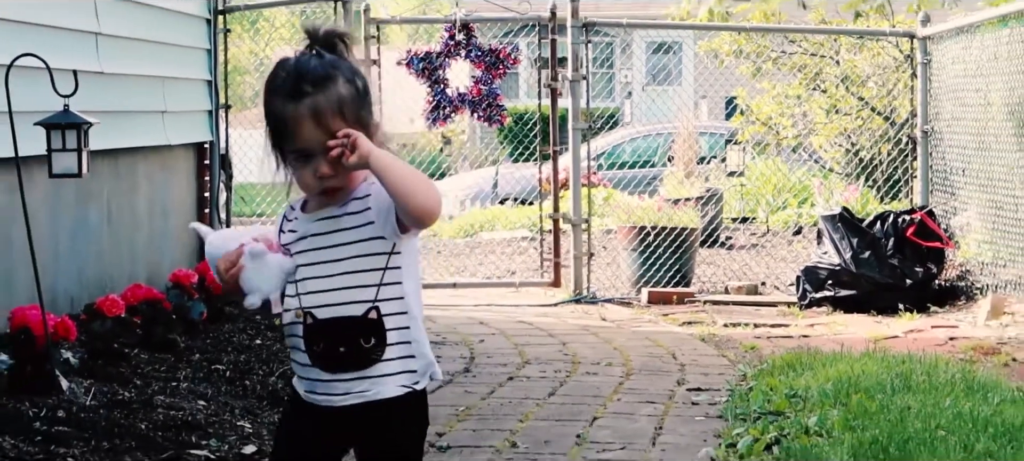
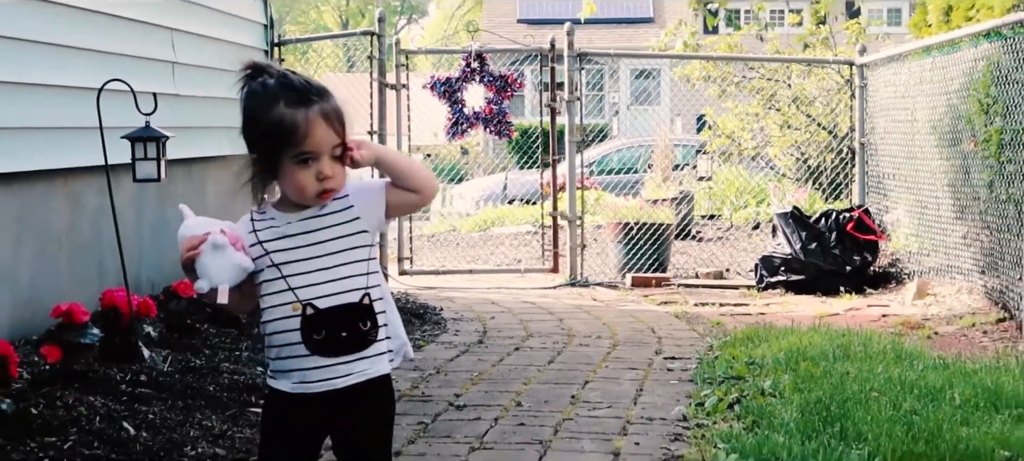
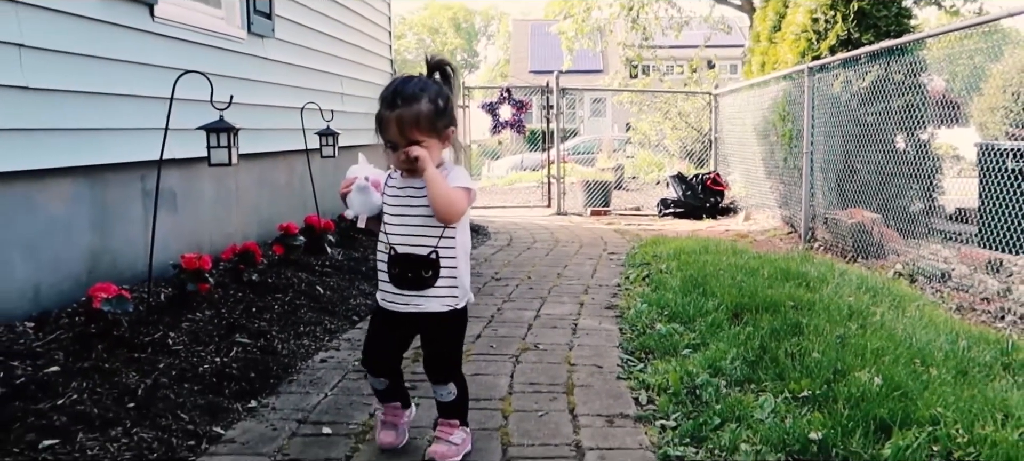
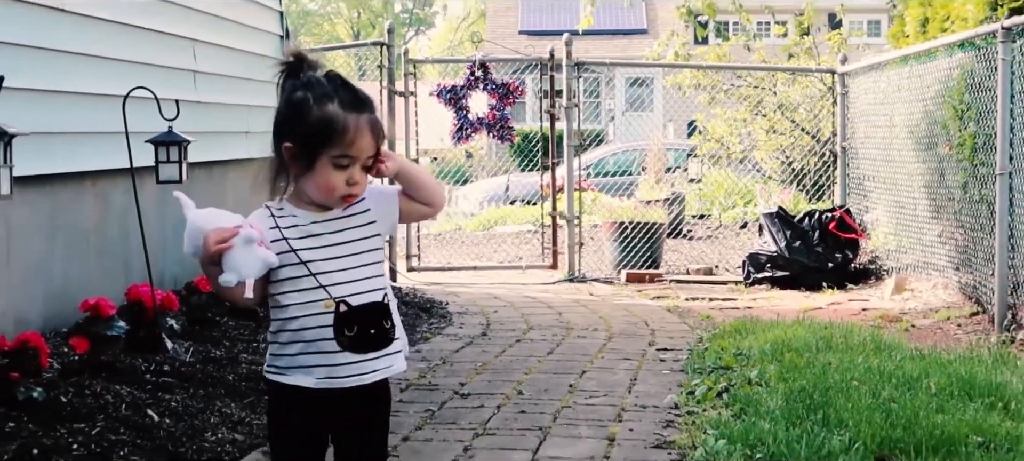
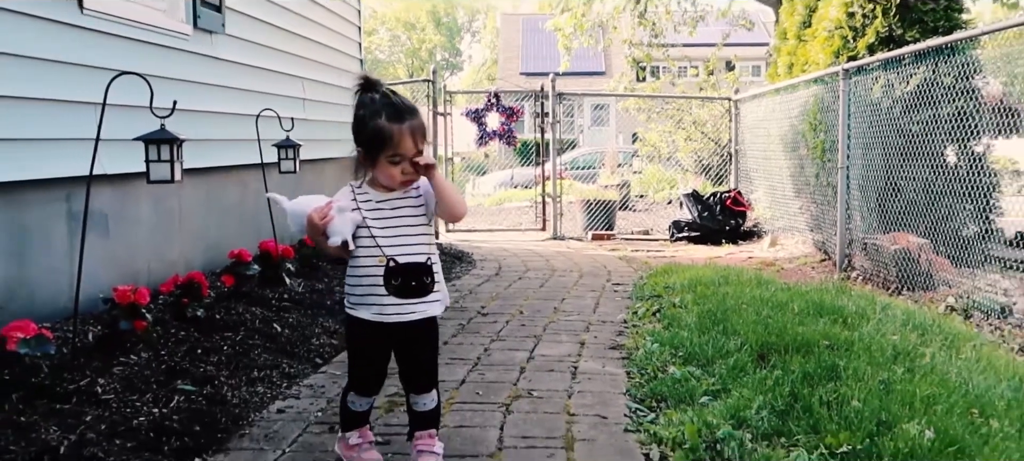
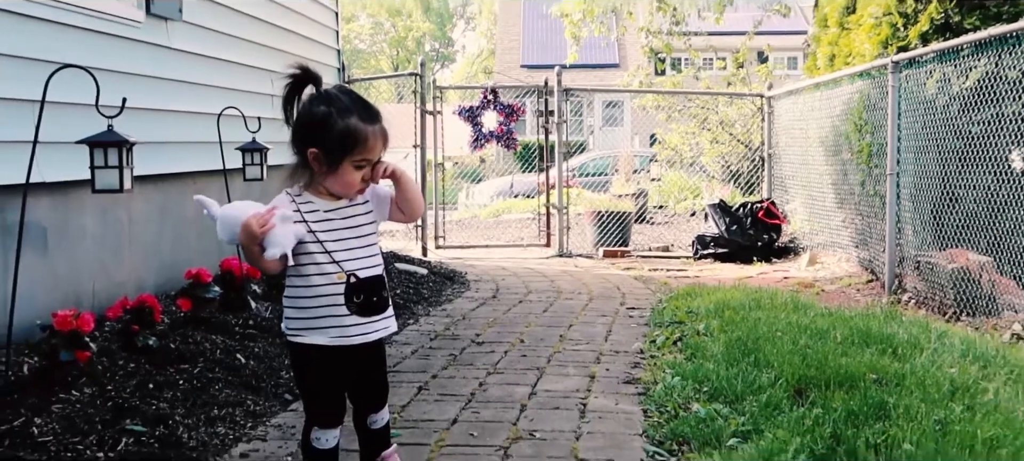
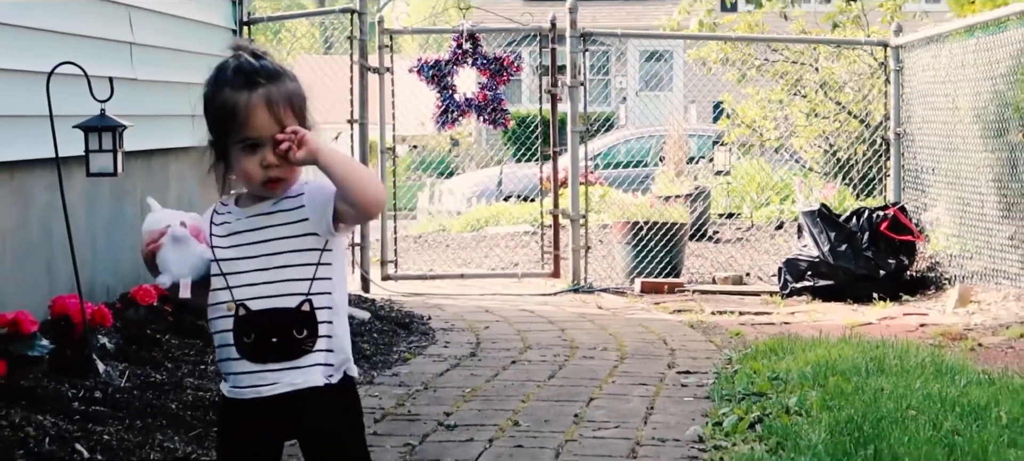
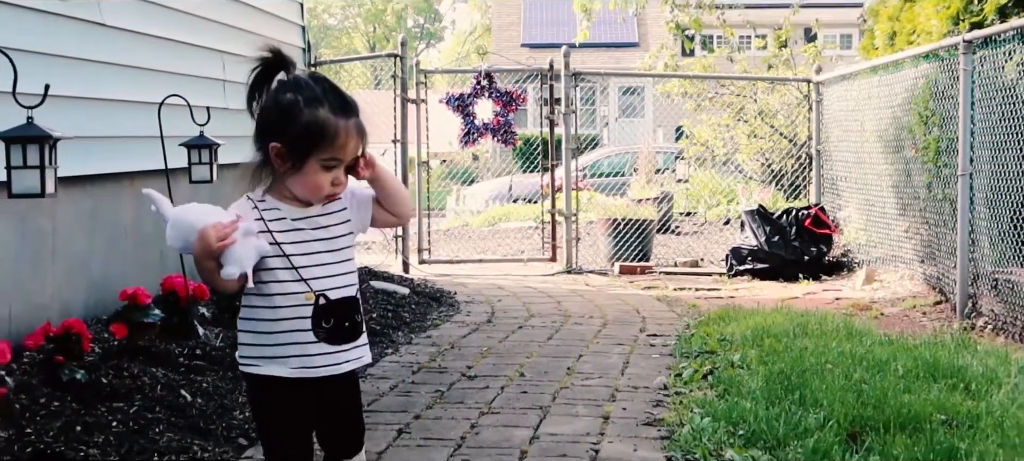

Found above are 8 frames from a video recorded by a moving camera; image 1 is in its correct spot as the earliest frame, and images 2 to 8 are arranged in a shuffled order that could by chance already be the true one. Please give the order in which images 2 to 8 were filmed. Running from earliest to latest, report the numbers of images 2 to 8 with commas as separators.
7, 2, 4, 8, 6, 5, 3
